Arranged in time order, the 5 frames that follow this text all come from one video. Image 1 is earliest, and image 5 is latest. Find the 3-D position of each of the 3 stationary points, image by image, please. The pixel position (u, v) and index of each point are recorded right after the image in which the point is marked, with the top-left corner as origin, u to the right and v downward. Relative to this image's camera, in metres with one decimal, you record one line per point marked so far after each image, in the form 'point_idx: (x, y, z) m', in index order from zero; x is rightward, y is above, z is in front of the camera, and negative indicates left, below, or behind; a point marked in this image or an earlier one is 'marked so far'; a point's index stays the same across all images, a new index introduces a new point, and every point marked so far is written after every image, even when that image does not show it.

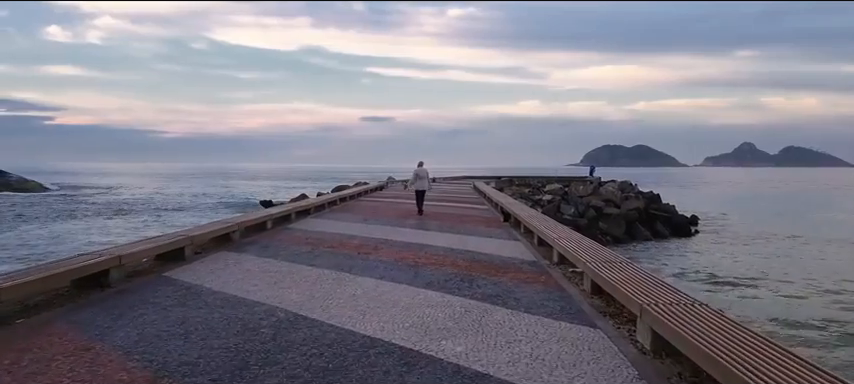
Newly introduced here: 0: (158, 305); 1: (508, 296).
0: (-2.4, -1.0, +5.6) m
1: (+0.8, -1.0, +6.0) m
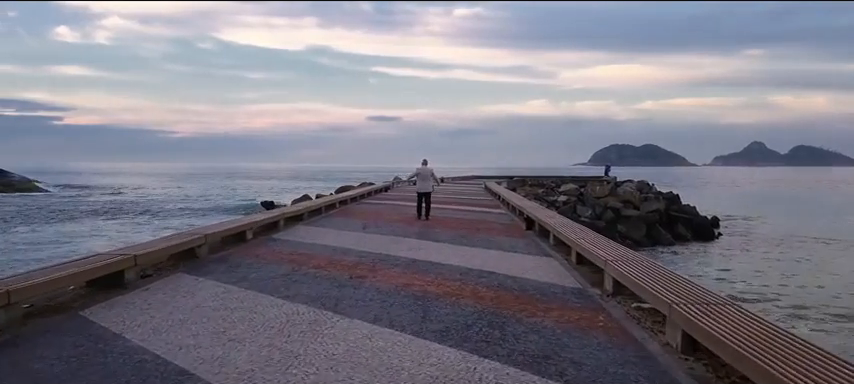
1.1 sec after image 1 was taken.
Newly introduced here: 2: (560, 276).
0: (-2.3, -1.1, +3.7) m
1: (+0.9, -1.1, +4.0) m
2: (+1.5, -1.0, +7.0) m
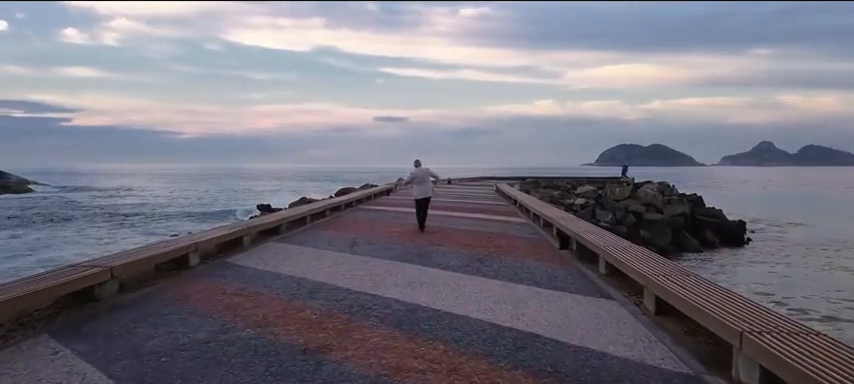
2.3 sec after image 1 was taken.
0: (-2.3, -1.2, +1.1) m
1: (+0.9, -1.2, +1.4) m
2: (+1.5, -1.1, +4.4) m
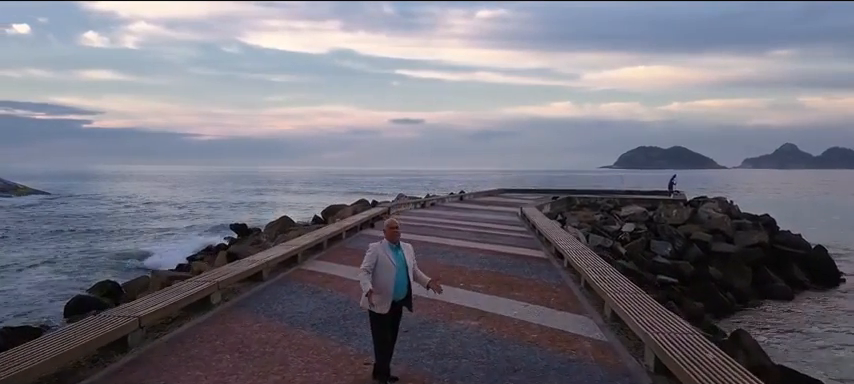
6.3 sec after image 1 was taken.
0: (-3.0, -2.0, -6.0) m
1: (+0.2, -2.0, -5.7) m
2: (+1.0, -1.9, -2.8) m
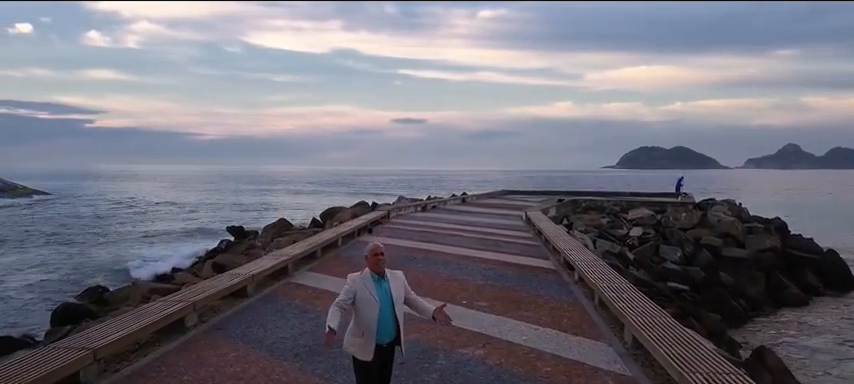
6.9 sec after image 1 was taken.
0: (-3.0, -2.2, -6.8) m
1: (+0.2, -2.2, -6.5) m
2: (+0.9, -2.1, -3.6) m
